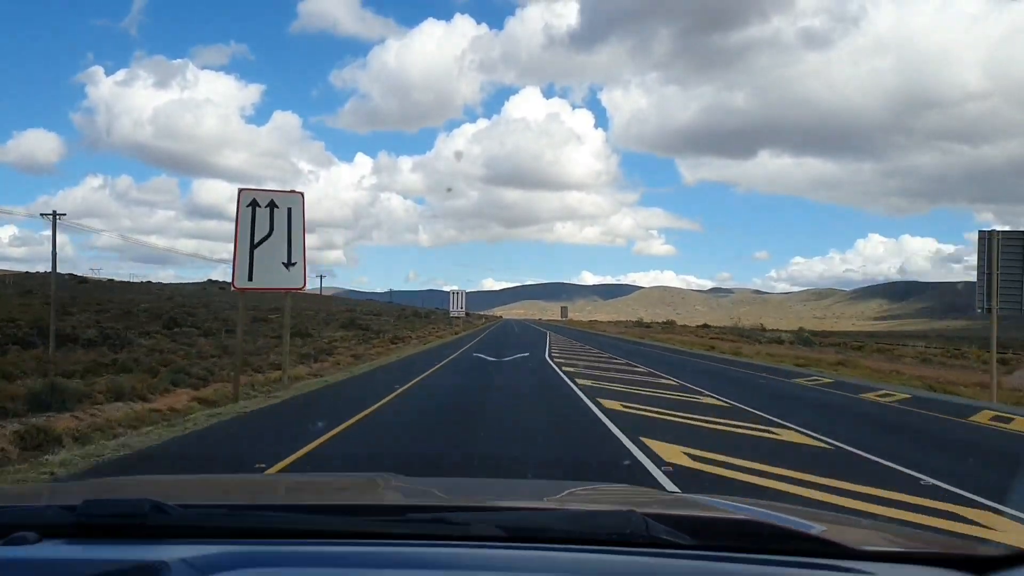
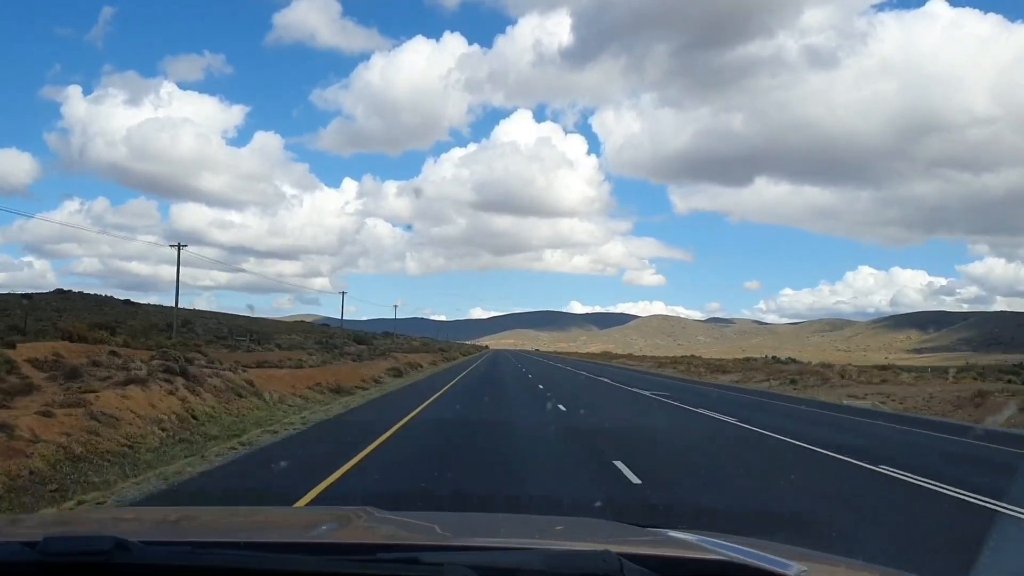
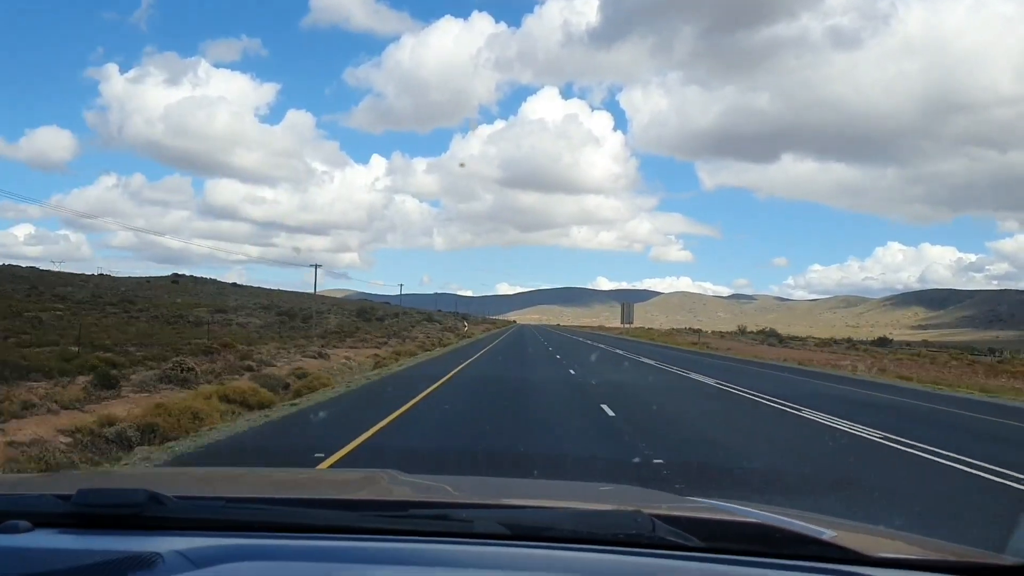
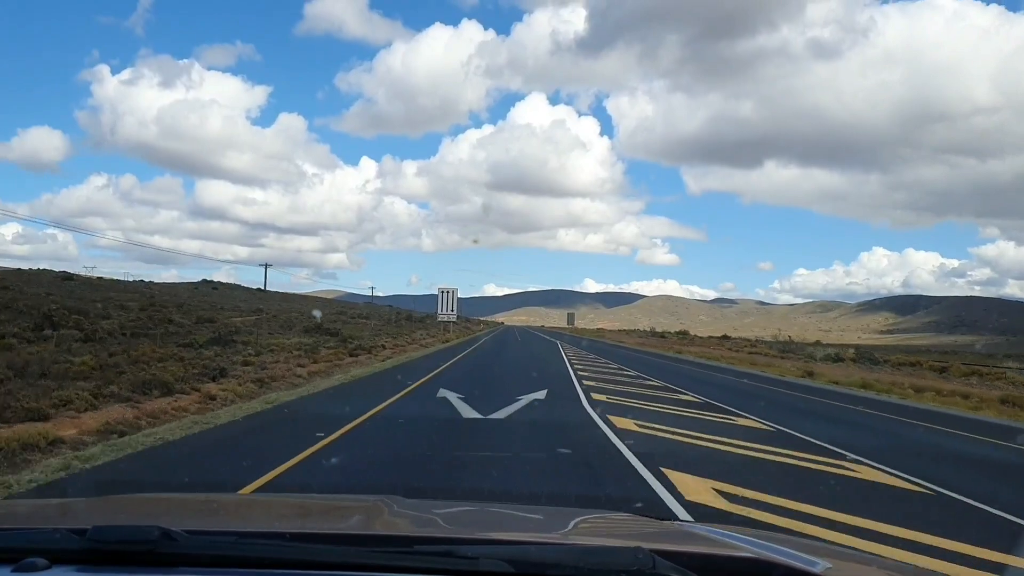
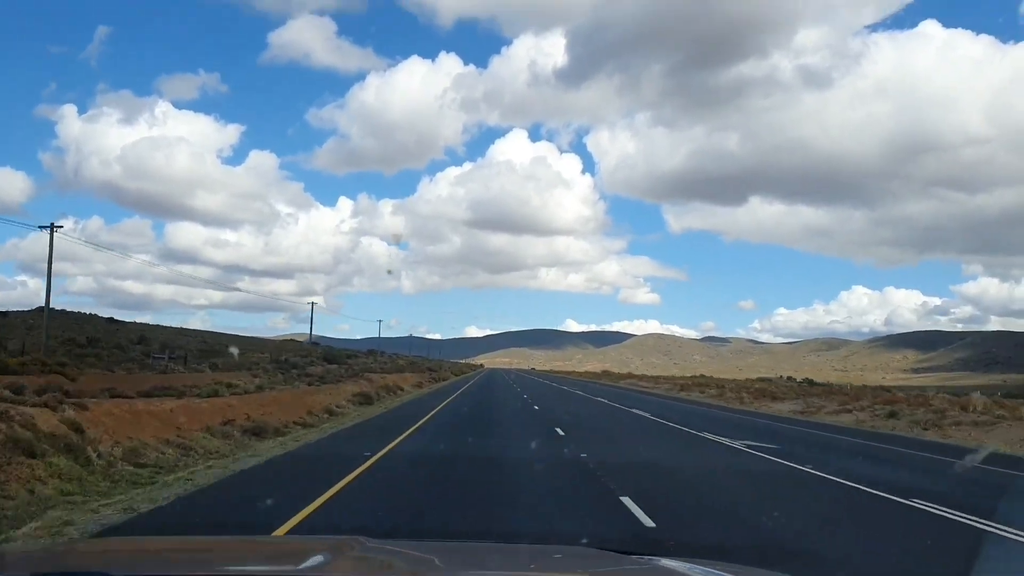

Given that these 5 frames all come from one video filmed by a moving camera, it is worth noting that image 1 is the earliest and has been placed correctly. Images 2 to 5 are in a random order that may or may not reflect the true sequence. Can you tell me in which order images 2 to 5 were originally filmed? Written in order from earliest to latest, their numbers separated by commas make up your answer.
4, 3, 2, 5
